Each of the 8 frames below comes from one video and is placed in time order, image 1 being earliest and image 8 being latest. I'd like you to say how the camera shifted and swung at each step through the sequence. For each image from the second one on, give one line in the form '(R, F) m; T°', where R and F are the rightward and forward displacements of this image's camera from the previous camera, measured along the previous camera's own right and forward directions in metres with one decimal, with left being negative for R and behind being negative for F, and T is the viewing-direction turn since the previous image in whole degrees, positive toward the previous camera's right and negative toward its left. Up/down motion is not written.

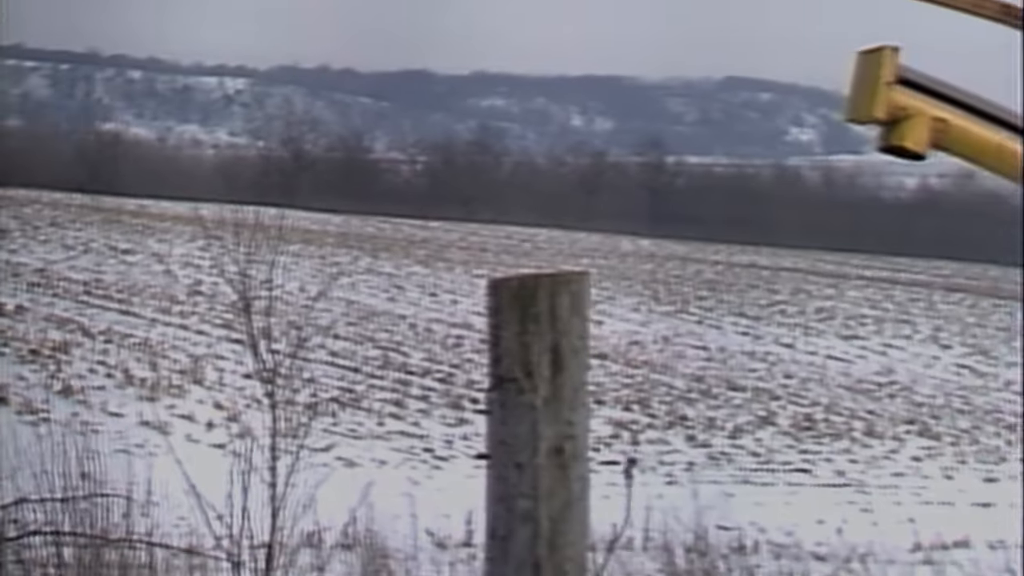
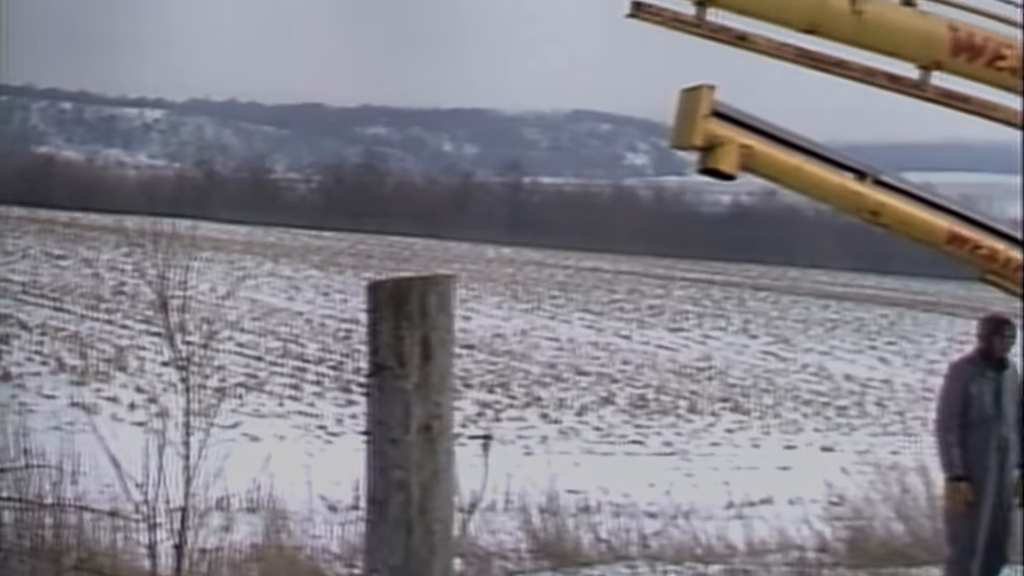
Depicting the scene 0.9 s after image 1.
(+0.2, -0.5) m; +2°
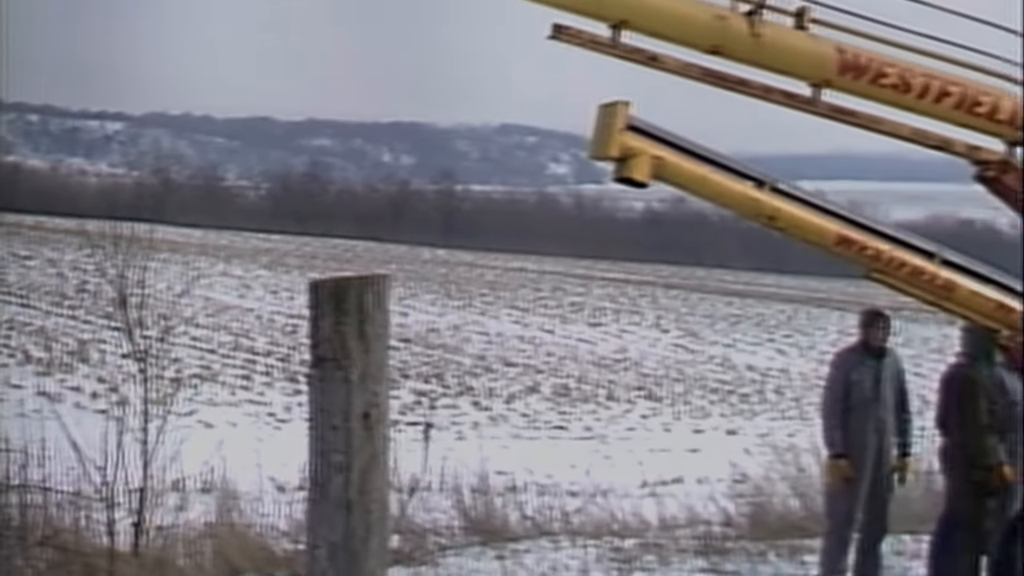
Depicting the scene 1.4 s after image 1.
(+0.1, -0.3) m; +1°
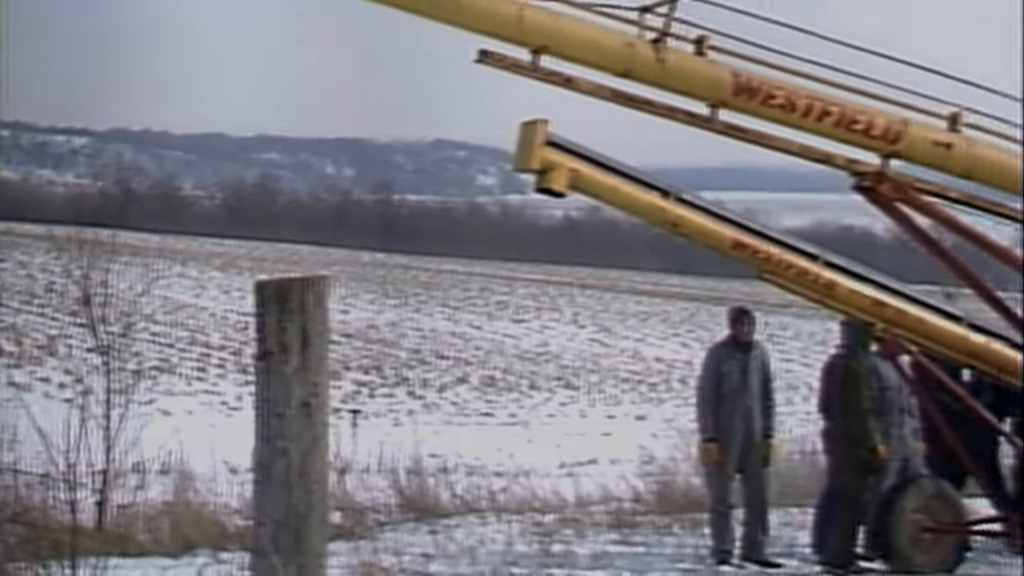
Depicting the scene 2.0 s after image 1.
(+0.1, -0.3) m; +1°
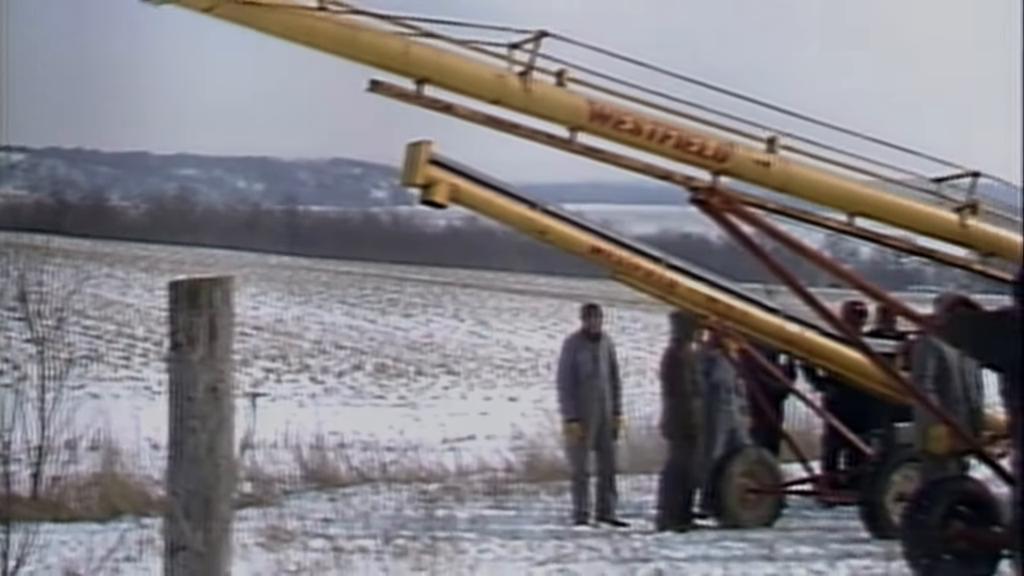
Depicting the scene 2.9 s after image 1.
(+0.2, -0.6) m; +2°
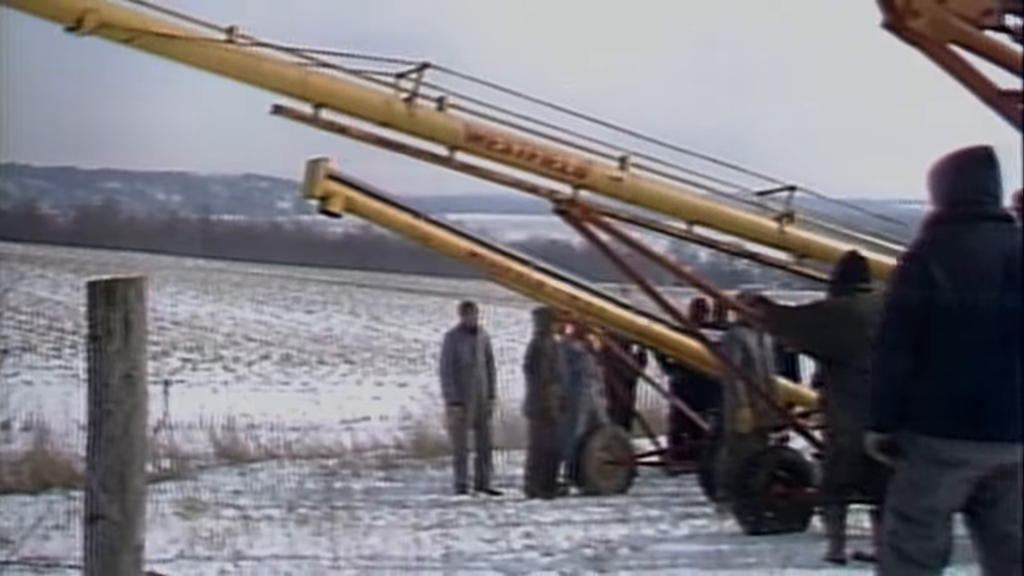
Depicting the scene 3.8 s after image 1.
(+0.3, -0.6) m; +3°
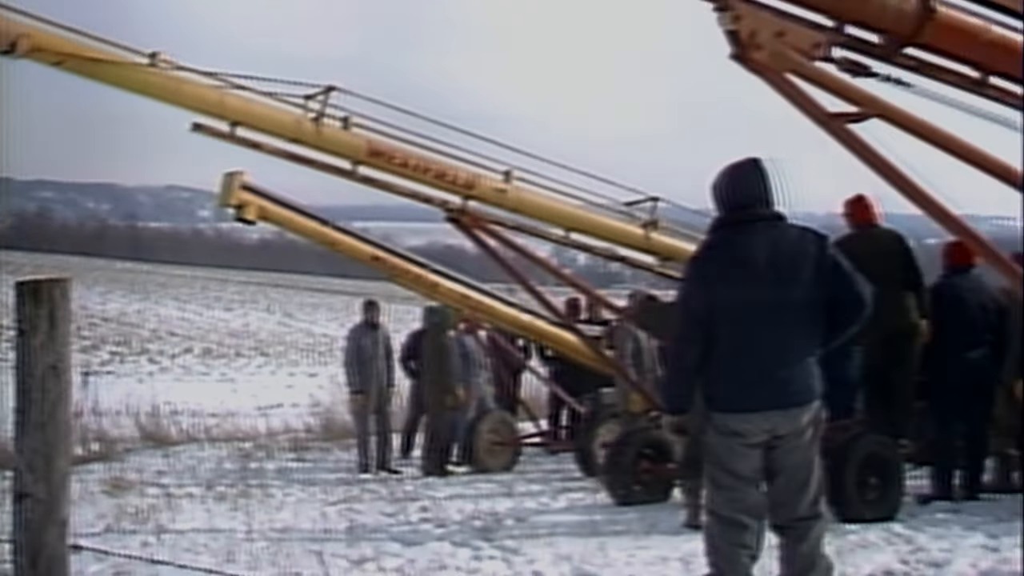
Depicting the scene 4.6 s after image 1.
(+0.3, -0.6) m; +2°
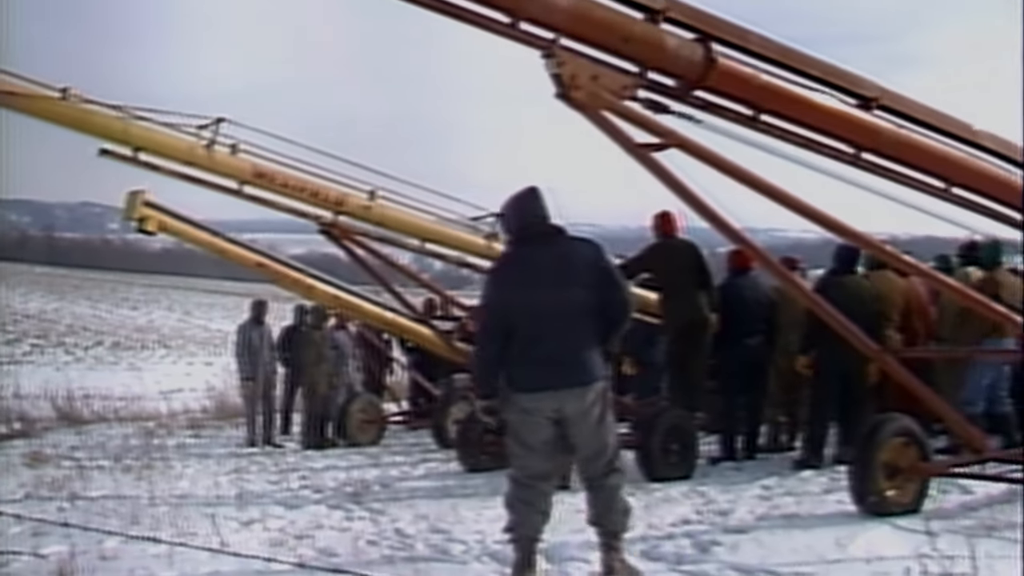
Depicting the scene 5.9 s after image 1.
(+0.4, -1.0) m; +3°
